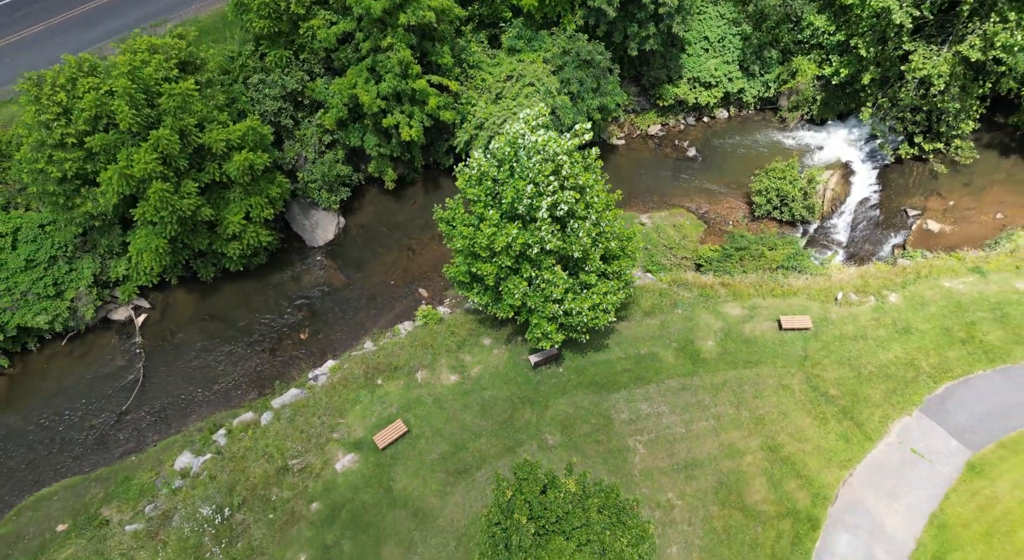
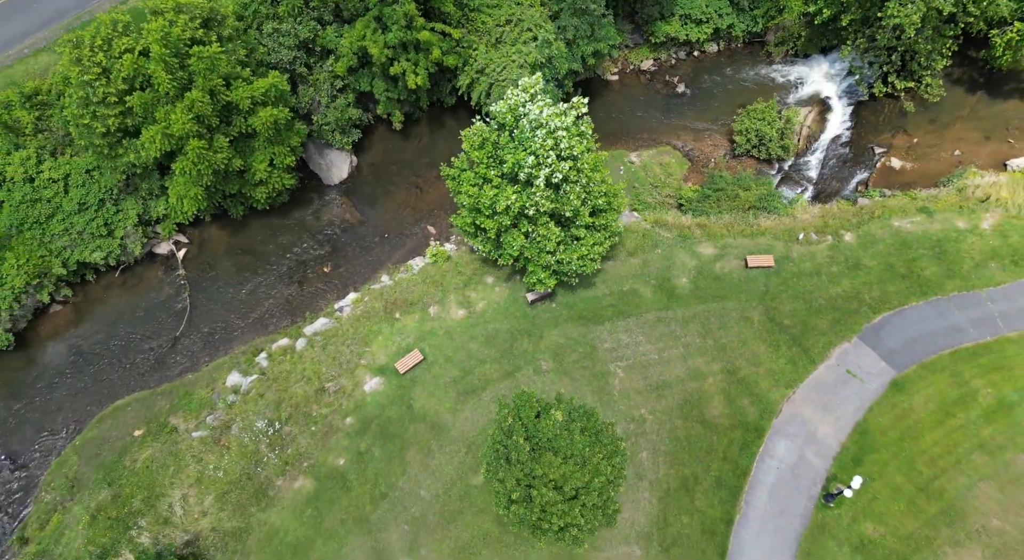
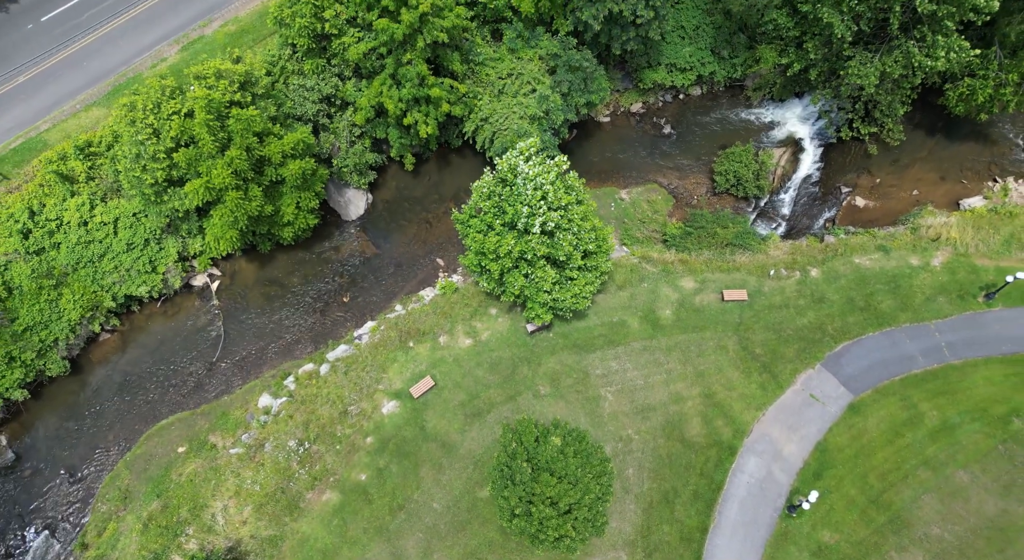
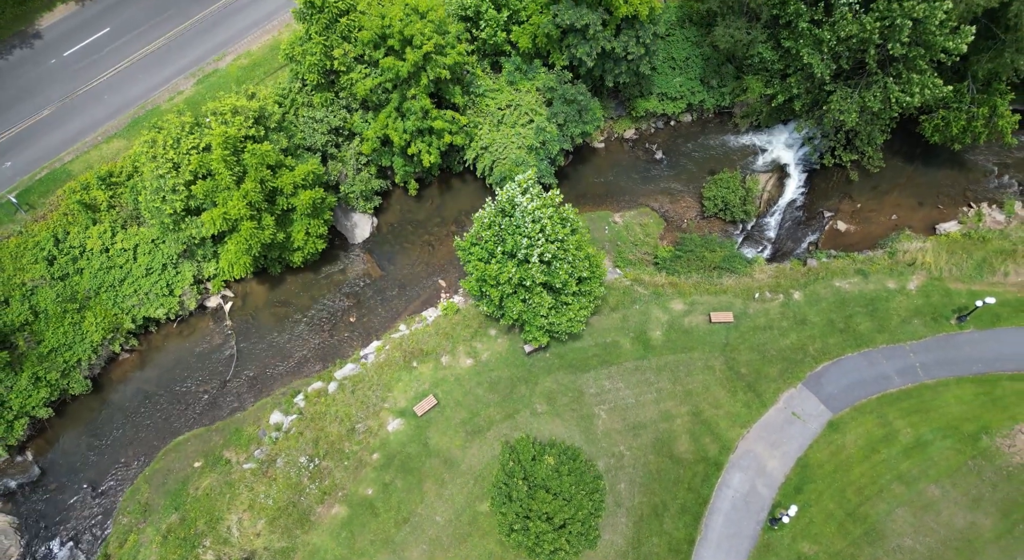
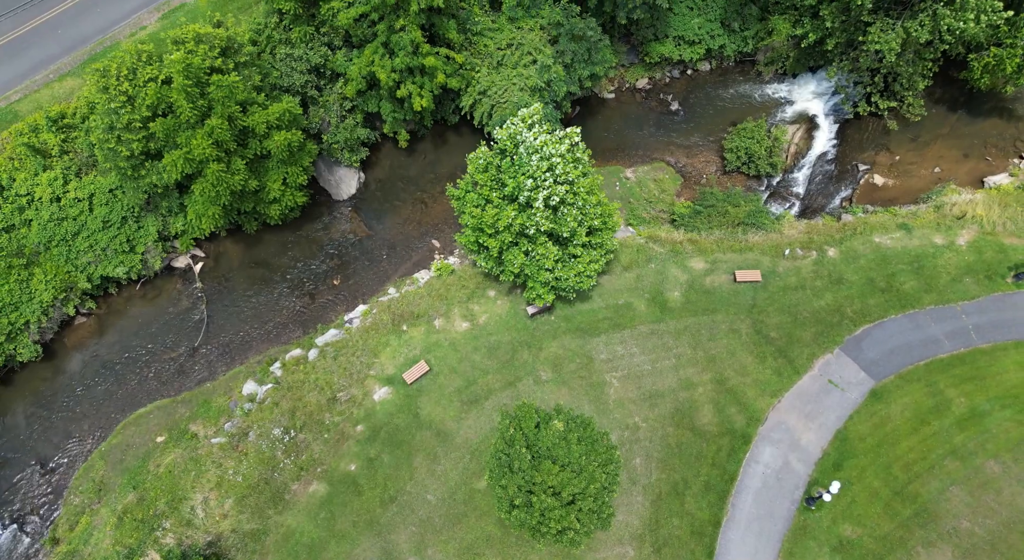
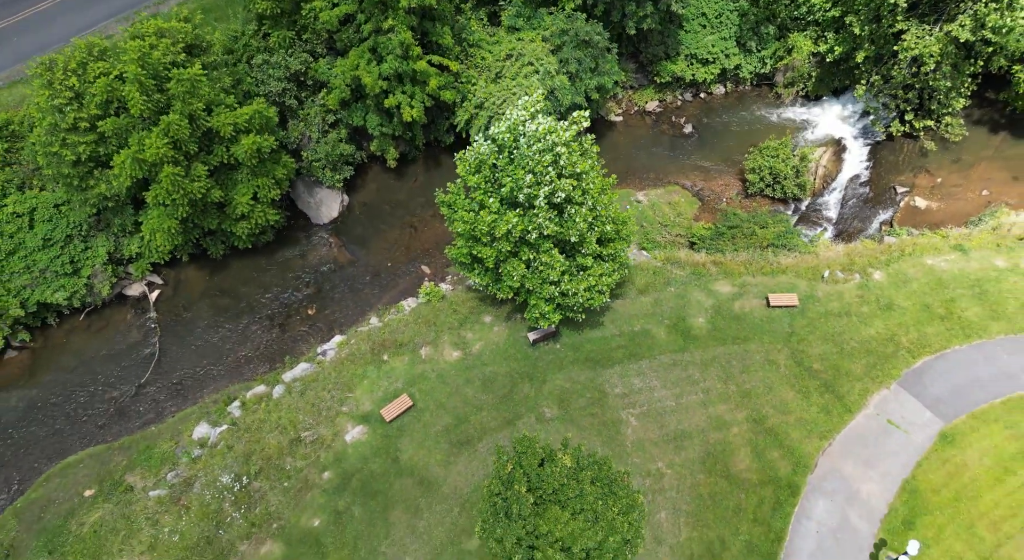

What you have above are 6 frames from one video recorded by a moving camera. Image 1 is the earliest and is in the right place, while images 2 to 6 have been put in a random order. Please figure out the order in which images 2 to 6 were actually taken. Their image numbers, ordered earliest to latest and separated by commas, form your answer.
6, 2, 5, 3, 4
